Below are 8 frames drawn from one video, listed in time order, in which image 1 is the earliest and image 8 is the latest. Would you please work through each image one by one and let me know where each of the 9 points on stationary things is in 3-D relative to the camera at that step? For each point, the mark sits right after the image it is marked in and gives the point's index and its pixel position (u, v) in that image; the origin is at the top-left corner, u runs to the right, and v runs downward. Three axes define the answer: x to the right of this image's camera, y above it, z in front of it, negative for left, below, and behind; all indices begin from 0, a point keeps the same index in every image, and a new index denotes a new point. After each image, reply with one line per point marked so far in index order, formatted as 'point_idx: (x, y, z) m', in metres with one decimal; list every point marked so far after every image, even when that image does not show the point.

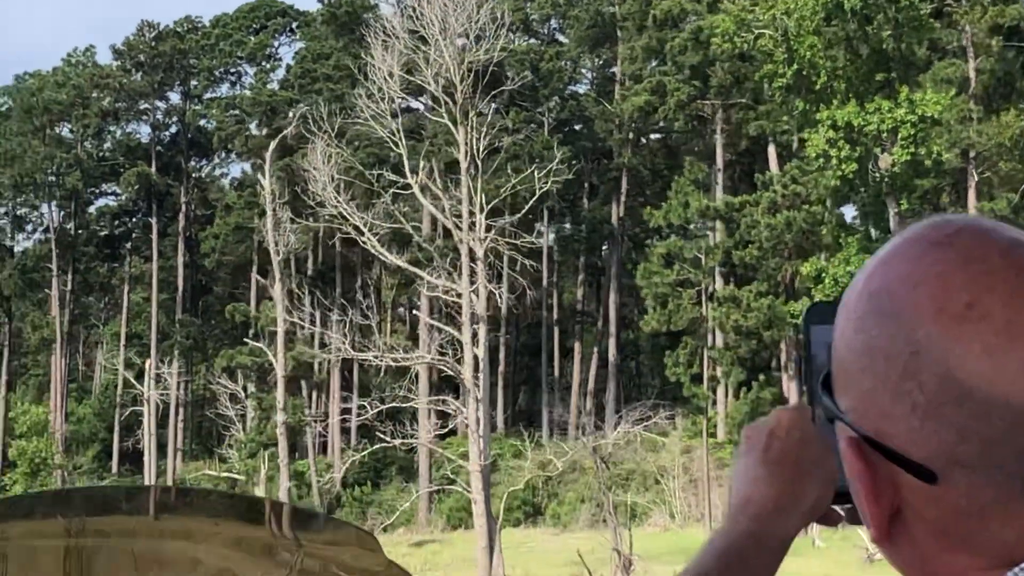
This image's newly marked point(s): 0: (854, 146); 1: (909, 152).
0: (+2.4, +1.0, +16.3) m
1: (+2.7, +0.9, +15.9) m
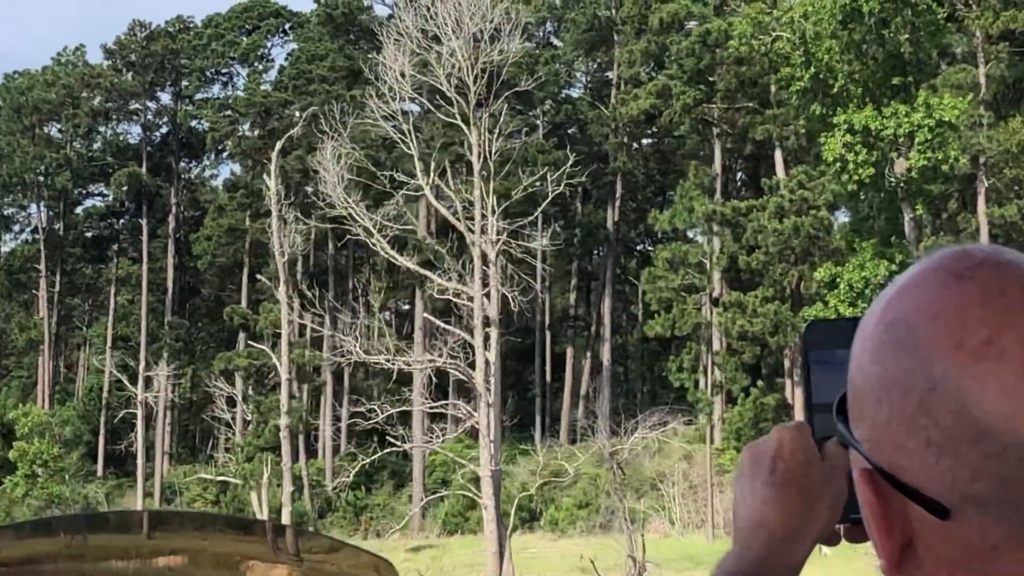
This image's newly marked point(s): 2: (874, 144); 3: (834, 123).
0: (+2.5, +1.0, +16.2) m
1: (+2.8, +0.9, +15.8) m
2: (+2.6, +1.0, +16.2) m
3: (+2.3, +1.2, +16.5) m
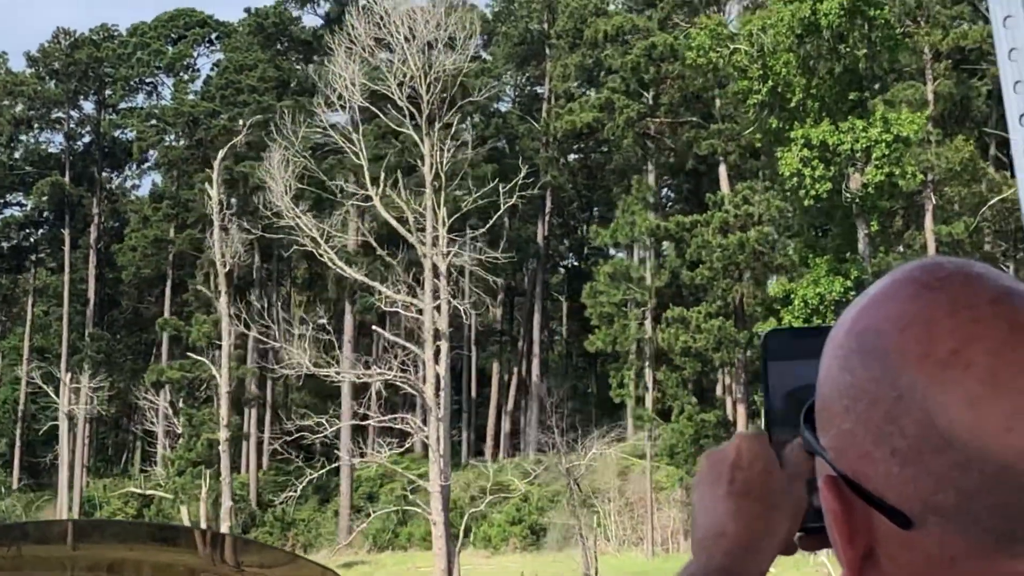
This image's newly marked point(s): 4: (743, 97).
0: (+2.2, +0.9, +16.0) m
1: (+2.5, +0.8, +15.6) m
2: (+2.2, +0.9, +16.0) m
3: (+2.0, +1.1, +16.4) m
4: (+1.8, +1.4, +17.1) m
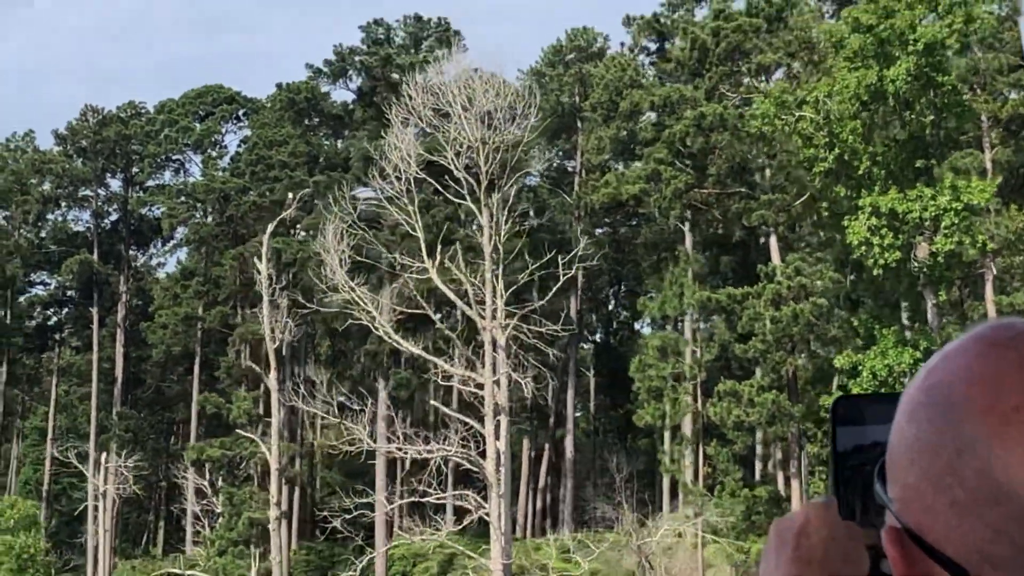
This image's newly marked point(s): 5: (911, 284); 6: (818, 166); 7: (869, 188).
0: (+2.6, +0.4, +15.8) m
1: (+3.0, +0.3, +15.3) m
2: (+2.7, +0.4, +15.7) m
3: (+2.4, +0.6, +16.1) m
4: (+2.2, +0.9, +16.8) m
5: (+2.8, 0.0, +16.2) m
6: (+2.3, +0.9, +16.9) m
7: (+2.5, +0.7, +16.1) m
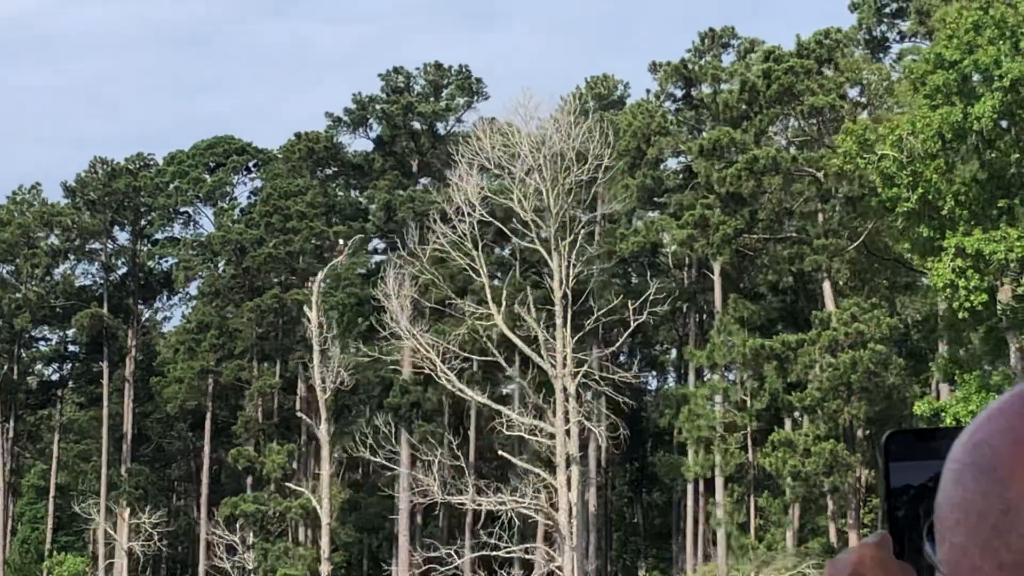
0: (+3.1, +0.1, +15.3) m
1: (+3.4, 0.0, +14.9) m
2: (+3.1, +0.1, +15.2) m
3: (+2.9, +0.3, +15.6) m
4: (+2.7, +0.6, +16.3) m
5: (+3.3, -0.3, +15.7) m
6: (+2.7, +0.6, +16.5) m
7: (+3.0, +0.4, +15.6) m
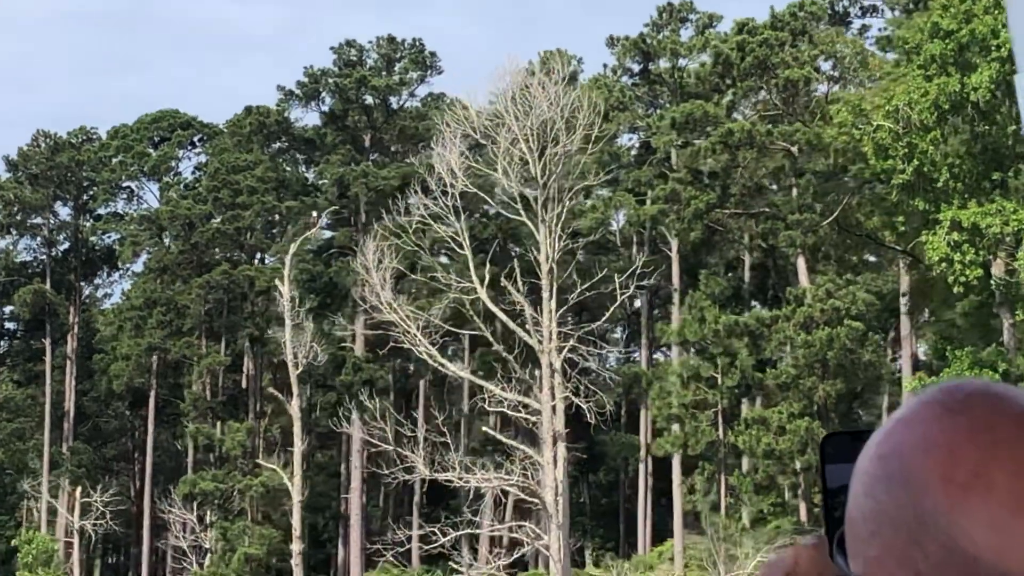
0: (+3.1, +0.2, +15.0) m
1: (+3.4, +0.2, +14.6) m
2: (+3.1, +0.3, +15.0) m
3: (+2.8, +0.5, +15.3) m
4: (+2.6, +0.7, +16.1) m
5: (+3.2, -0.1, +15.4) m
6: (+2.6, +0.8, +16.2) m
7: (+2.9, +0.6, +15.3) m
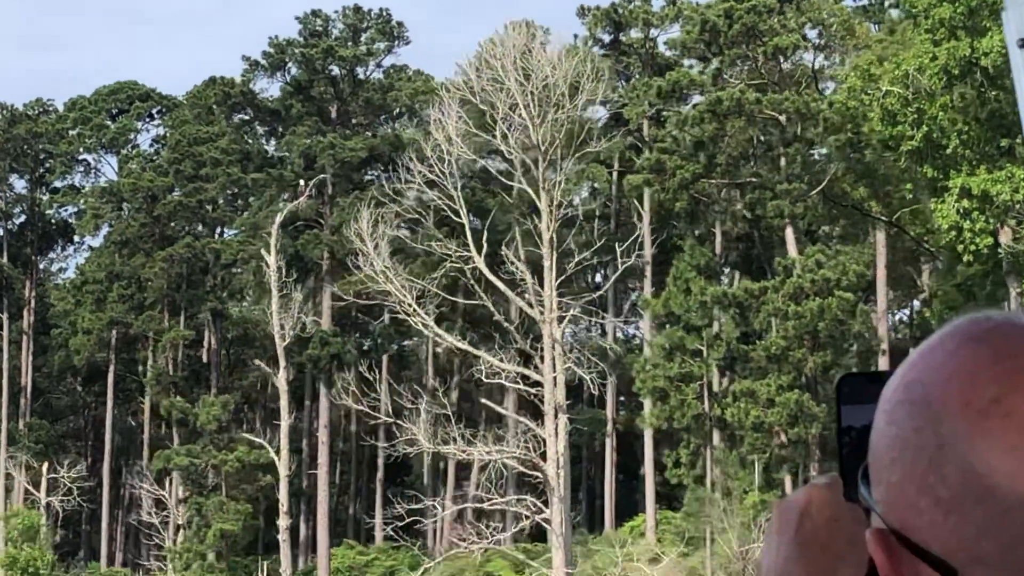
0: (+3.1, +0.5, +14.8) m
1: (+3.4, +0.4, +14.4) m
2: (+3.1, +0.5, +14.7) m
3: (+2.8, +0.7, +15.1) m
4: (+2.6, +1.0, +15.8) m
5: (+3.2, +0.1, +15.2) m
6: (+2.6, +1.0, +15.9) m
7: (+2.9, +0.8, +15.1) m
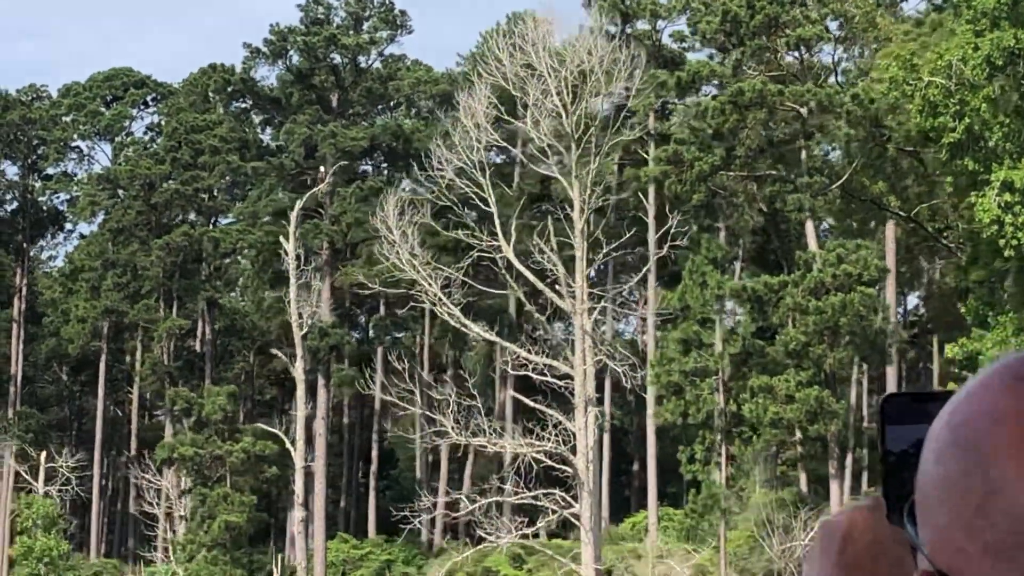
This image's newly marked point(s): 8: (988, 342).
0: (+3.3, +0.5, +14.5) m
1: (+3.6, +0.4, +14.1) m
2: (+3.3, +0.5, +14.5) m
3: (+3.0, +0.7, +14.8) m
4: (+2.8, +1.0, +15.5) m
5: (+3.4, +0.1, +14.9) m
6: (+2.8, +1.0, +15.6) m
7: (+3.1, +0.8, +14.8) m
8: (+3.1, -0.4, +15.3) m
